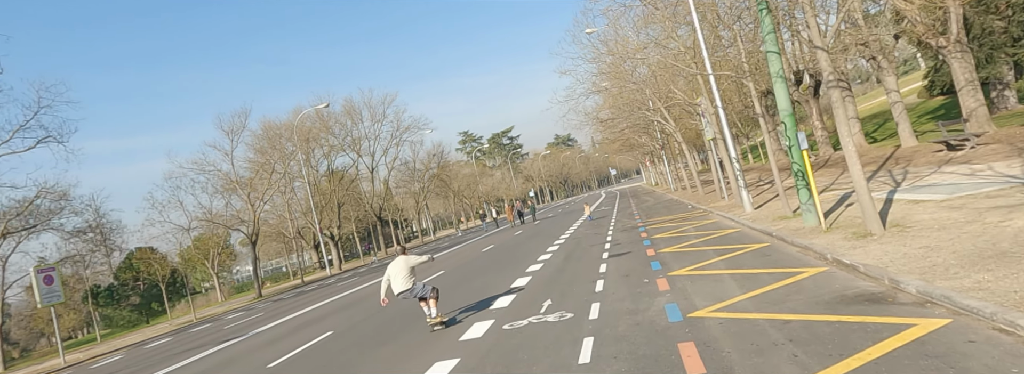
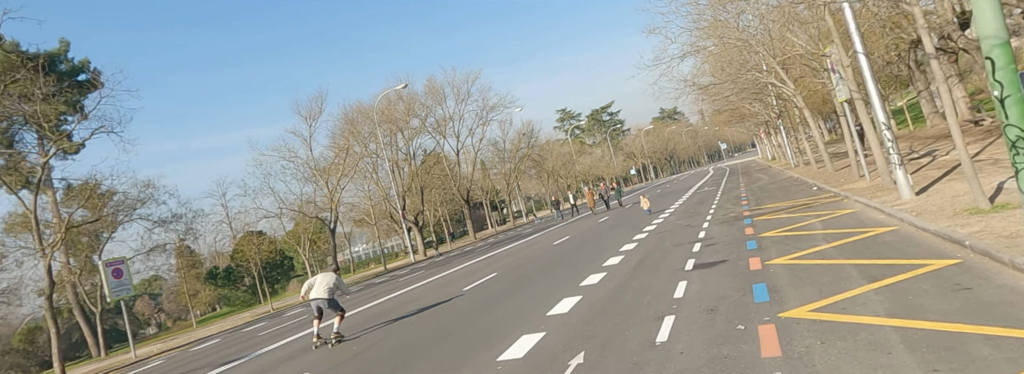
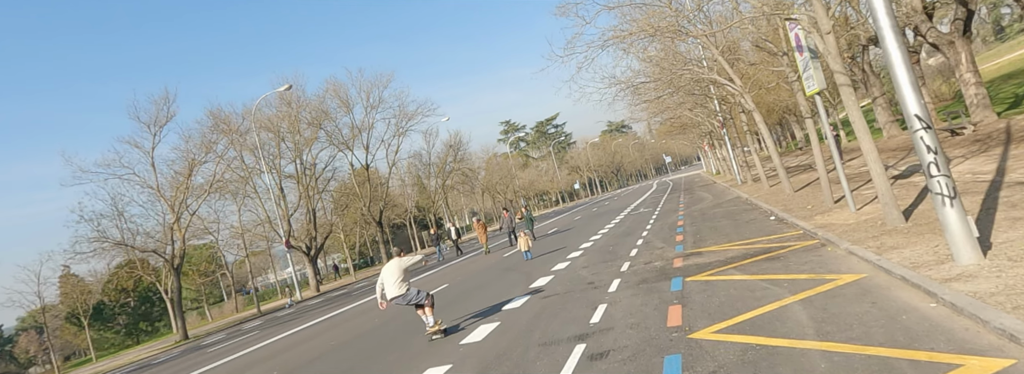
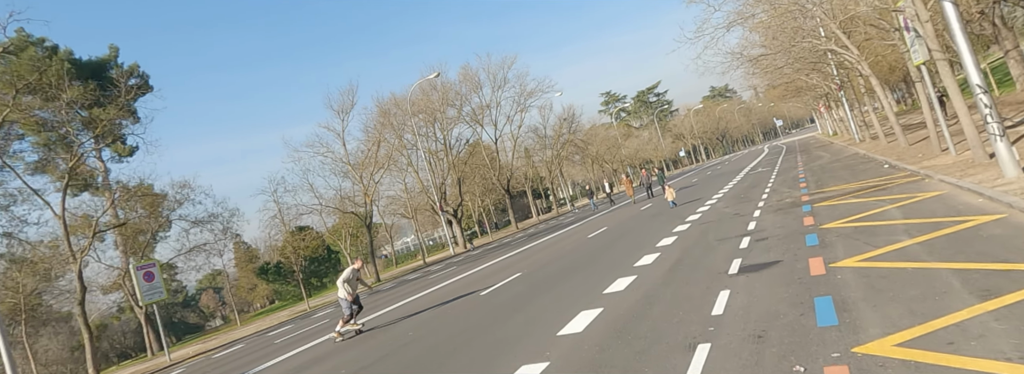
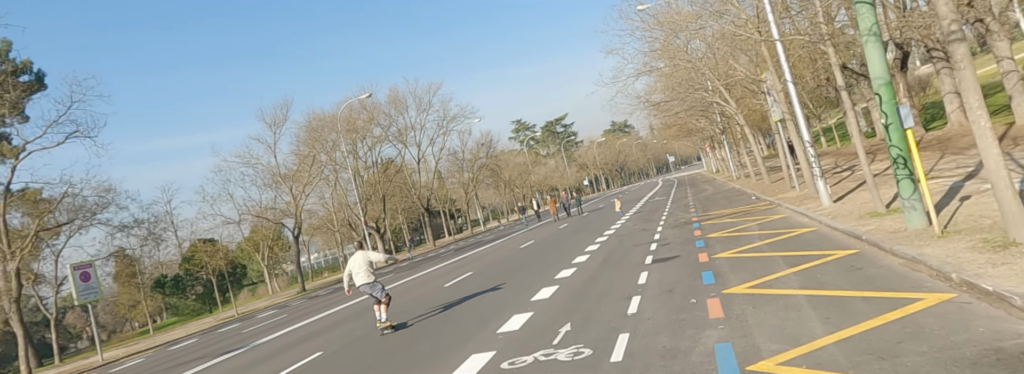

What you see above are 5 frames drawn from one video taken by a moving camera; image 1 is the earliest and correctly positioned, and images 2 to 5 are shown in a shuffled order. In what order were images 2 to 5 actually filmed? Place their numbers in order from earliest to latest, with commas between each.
5, 2, 4, 3
